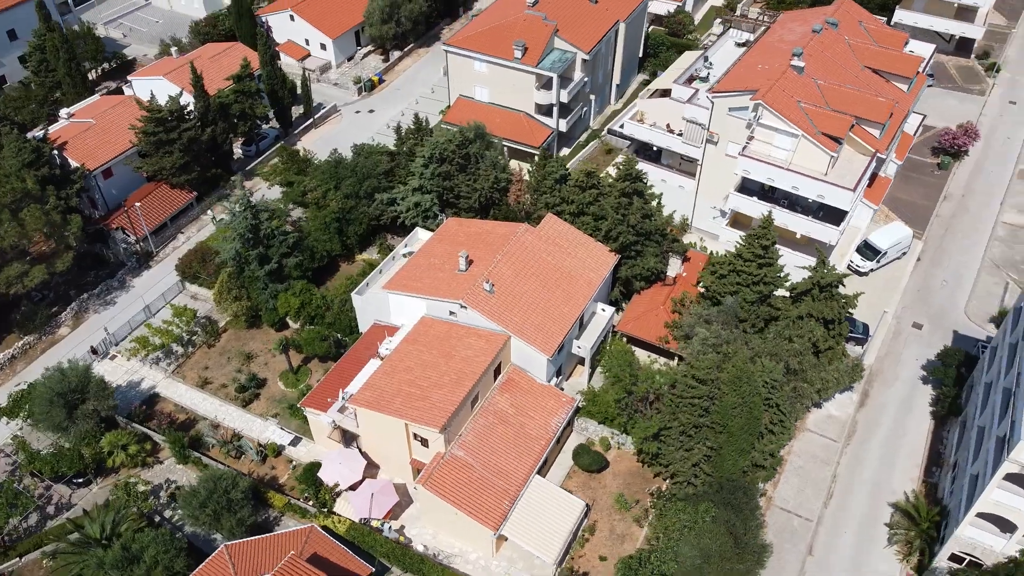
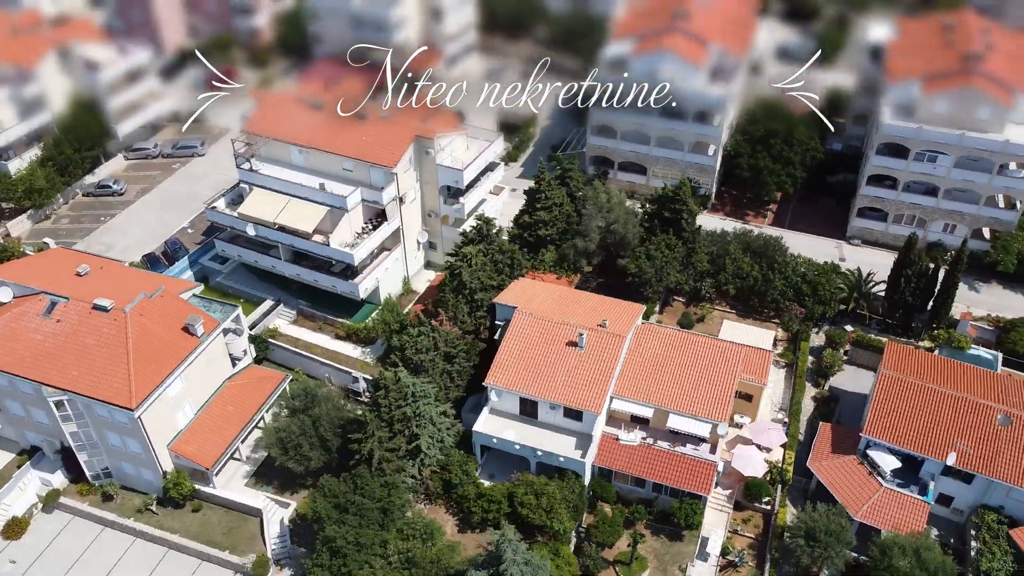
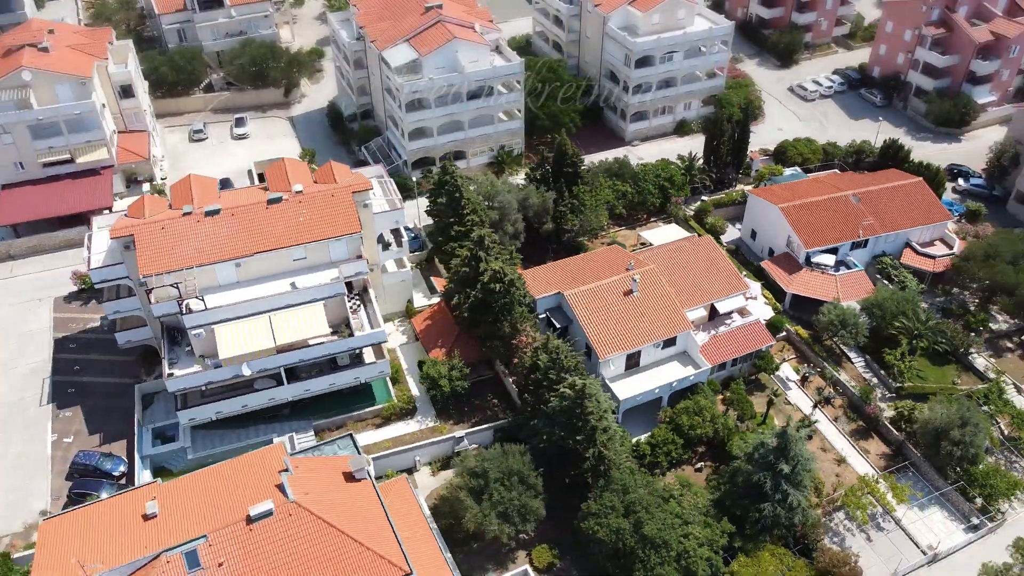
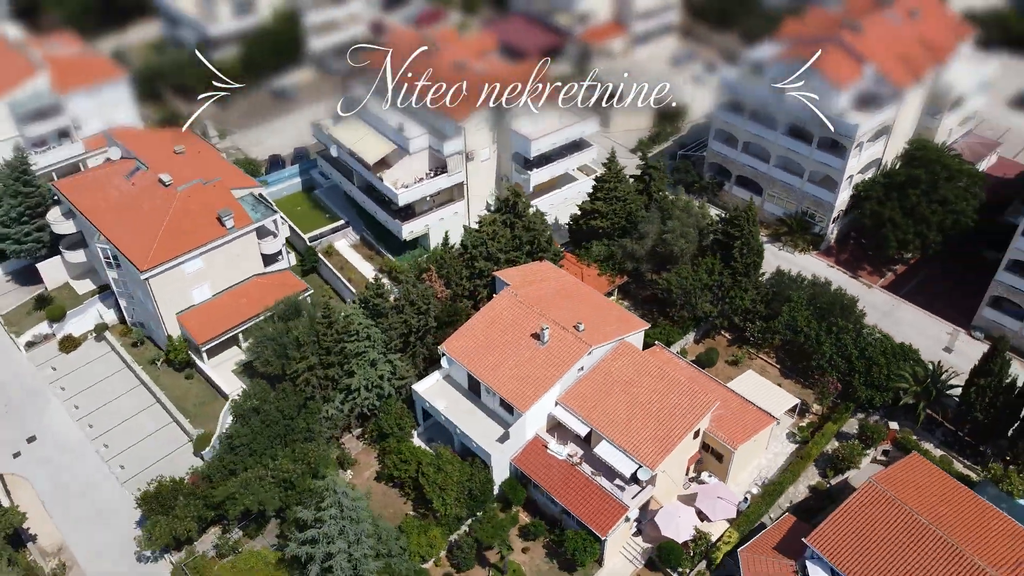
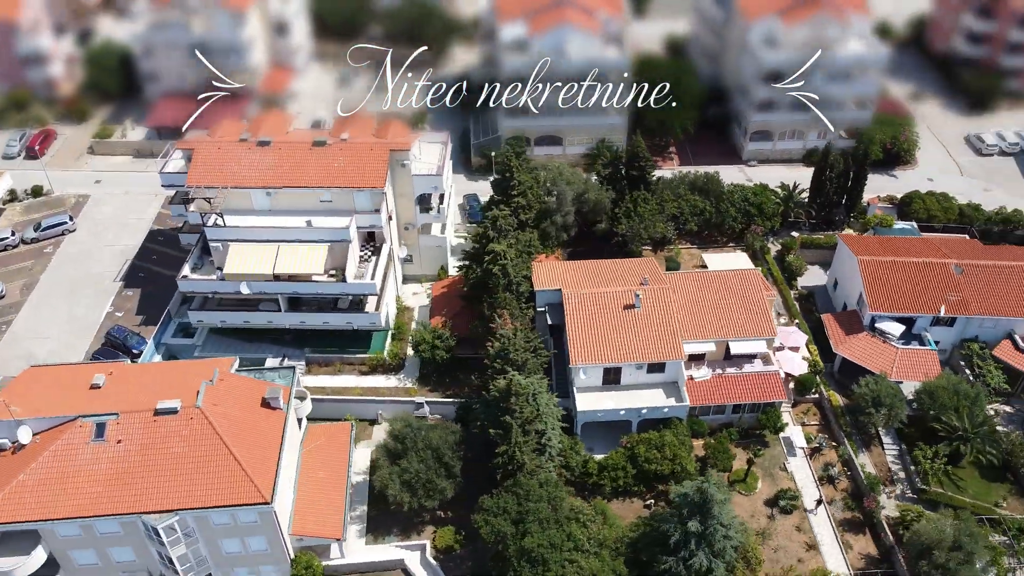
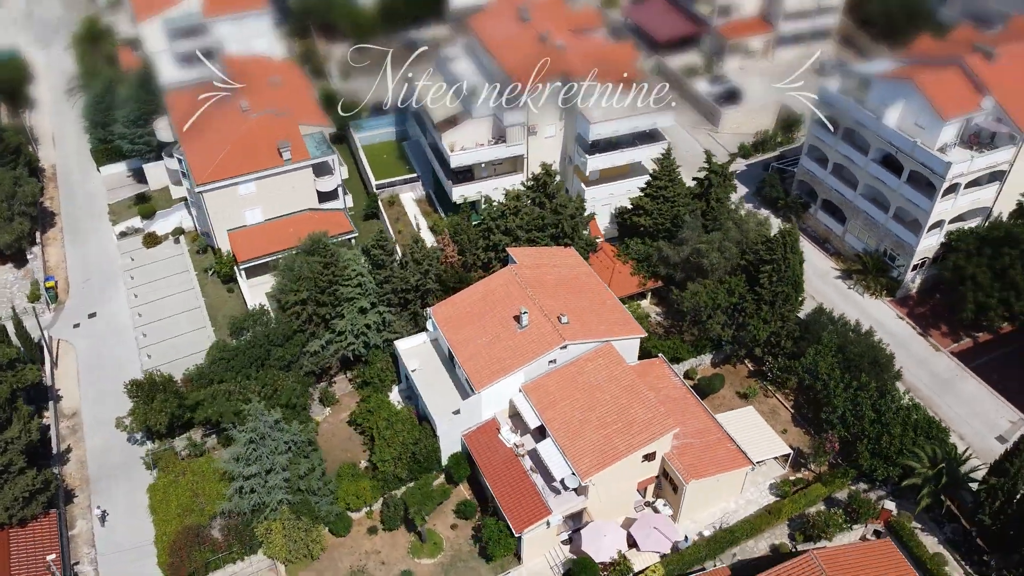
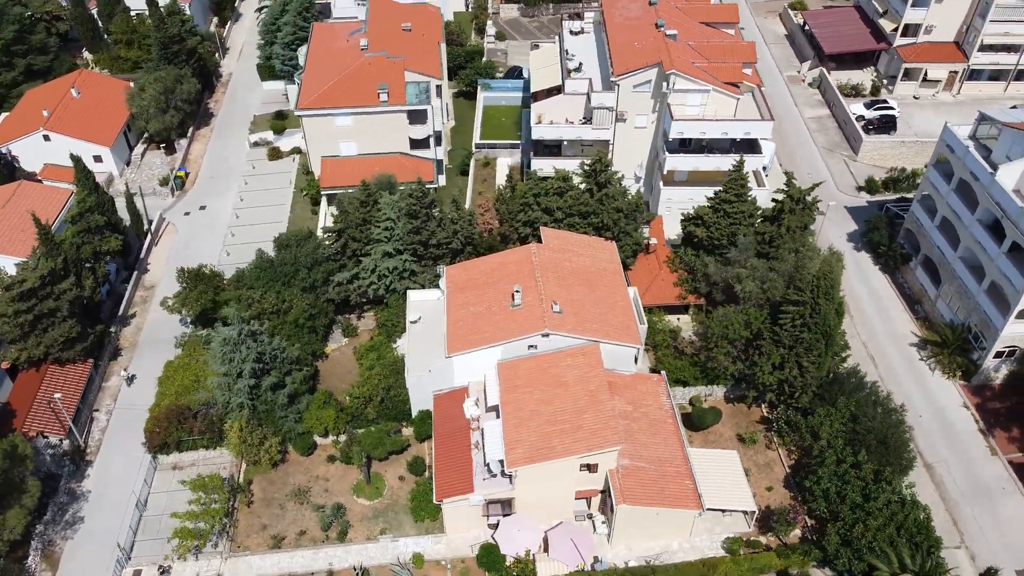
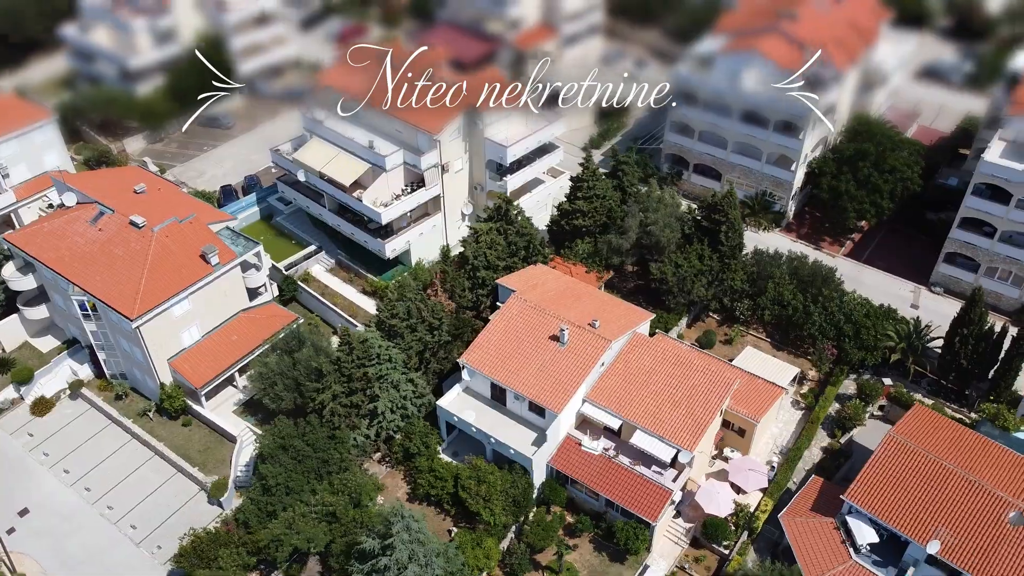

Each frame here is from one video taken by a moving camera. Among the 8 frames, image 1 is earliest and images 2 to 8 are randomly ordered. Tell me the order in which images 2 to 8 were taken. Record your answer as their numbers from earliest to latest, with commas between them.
7, 6, 4, 8, 2, 5, 3
